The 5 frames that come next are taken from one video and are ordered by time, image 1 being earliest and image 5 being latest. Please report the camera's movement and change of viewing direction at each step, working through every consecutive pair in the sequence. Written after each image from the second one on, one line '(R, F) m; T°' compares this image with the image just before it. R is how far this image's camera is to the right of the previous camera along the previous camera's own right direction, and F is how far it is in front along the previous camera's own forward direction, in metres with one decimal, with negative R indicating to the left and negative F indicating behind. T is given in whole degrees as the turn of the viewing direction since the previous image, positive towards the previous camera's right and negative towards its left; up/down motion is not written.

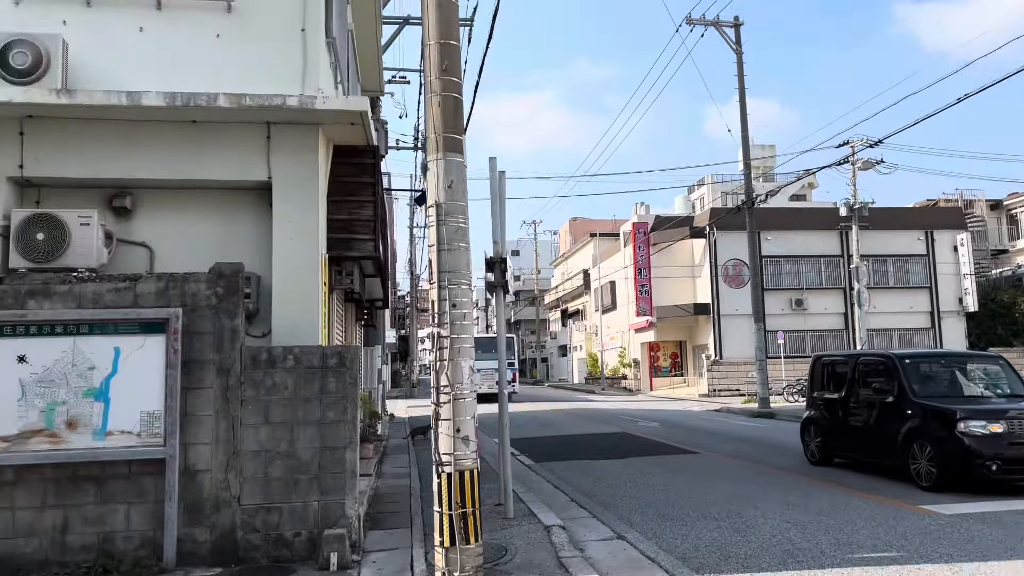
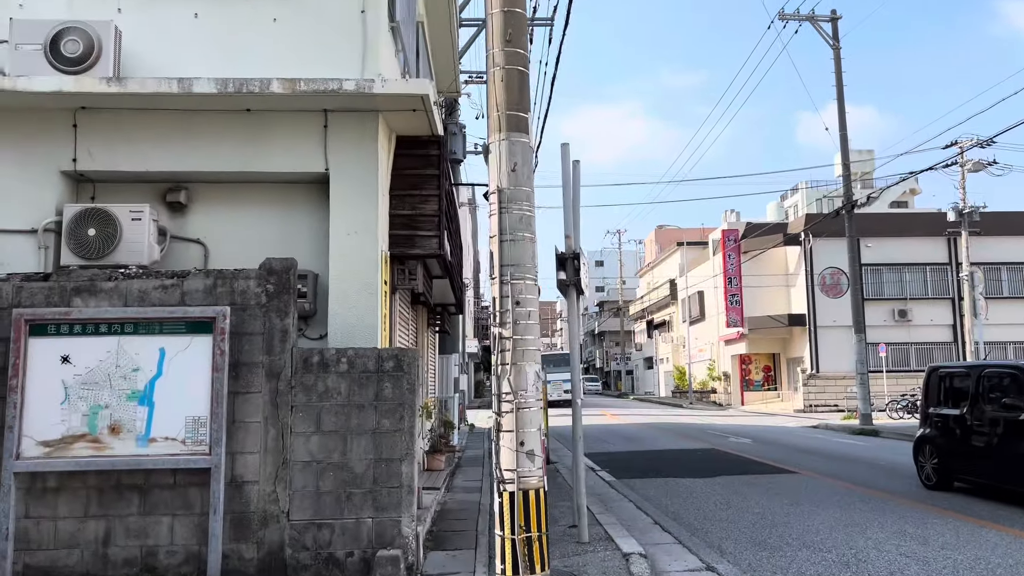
(+0.1, +0.7) m; -6°
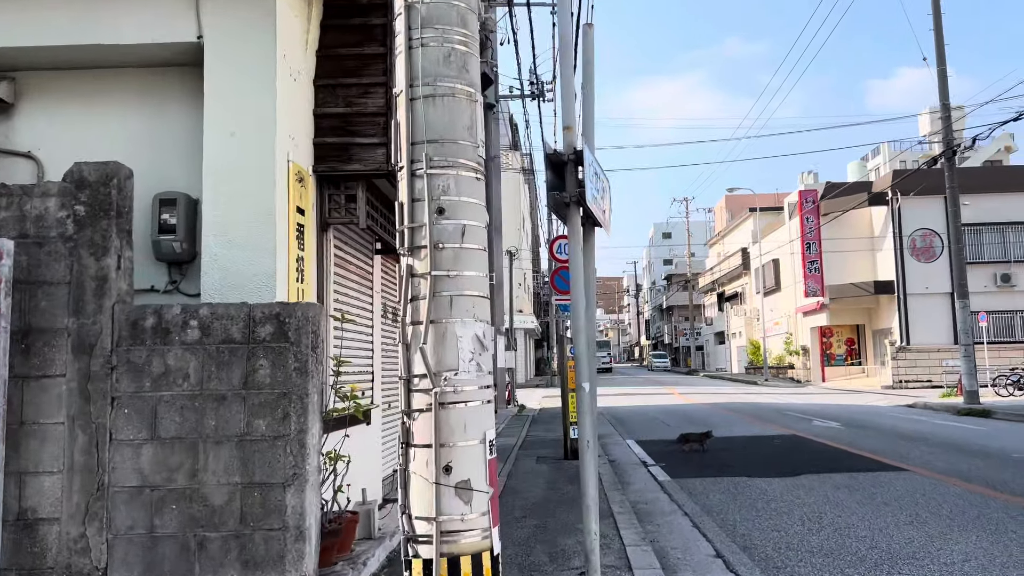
(+0.5, +2.5) m; -5°
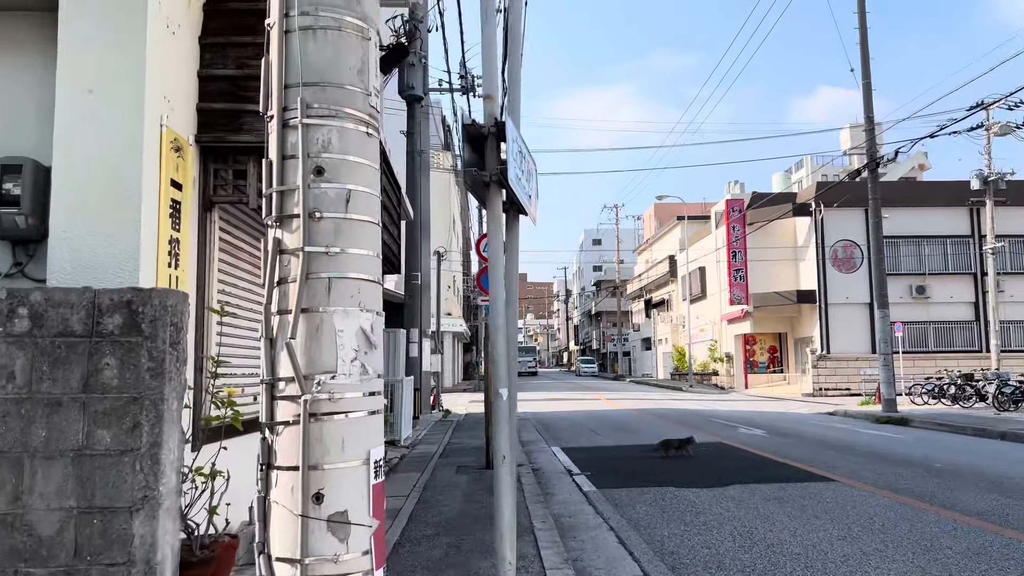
(+0.1, +0.6) m; +5°
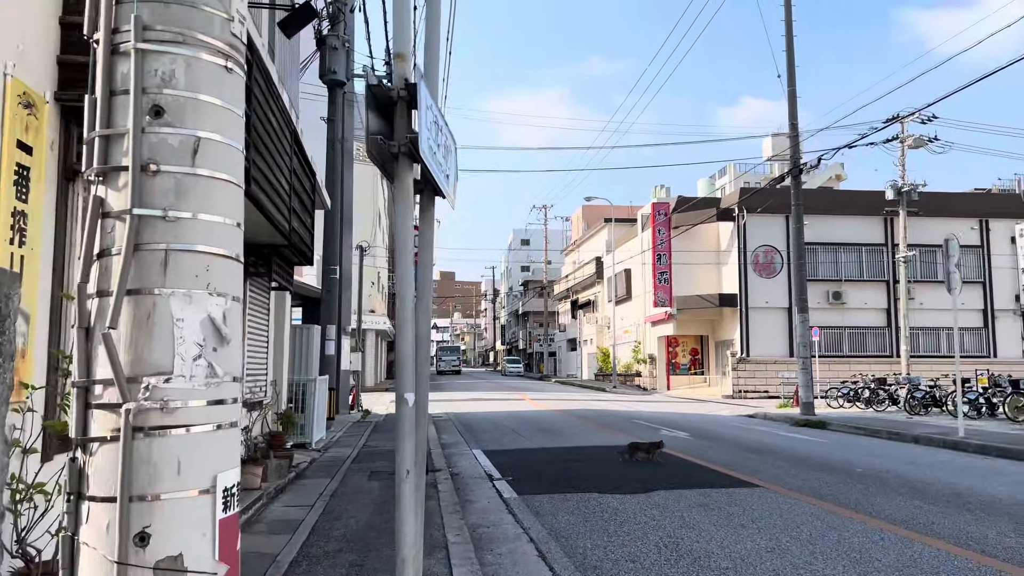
(+0.1, +0.5) m; +5°
